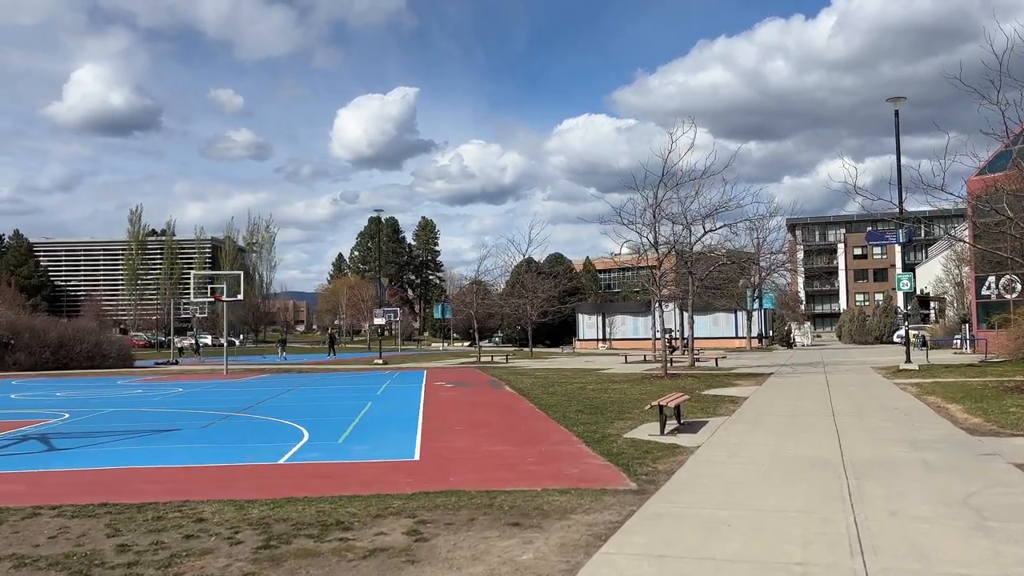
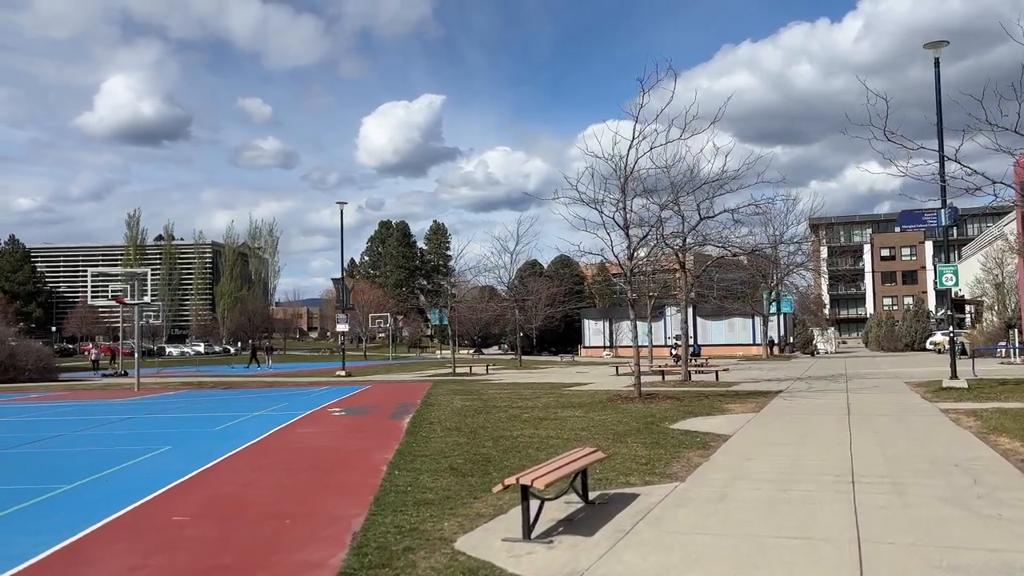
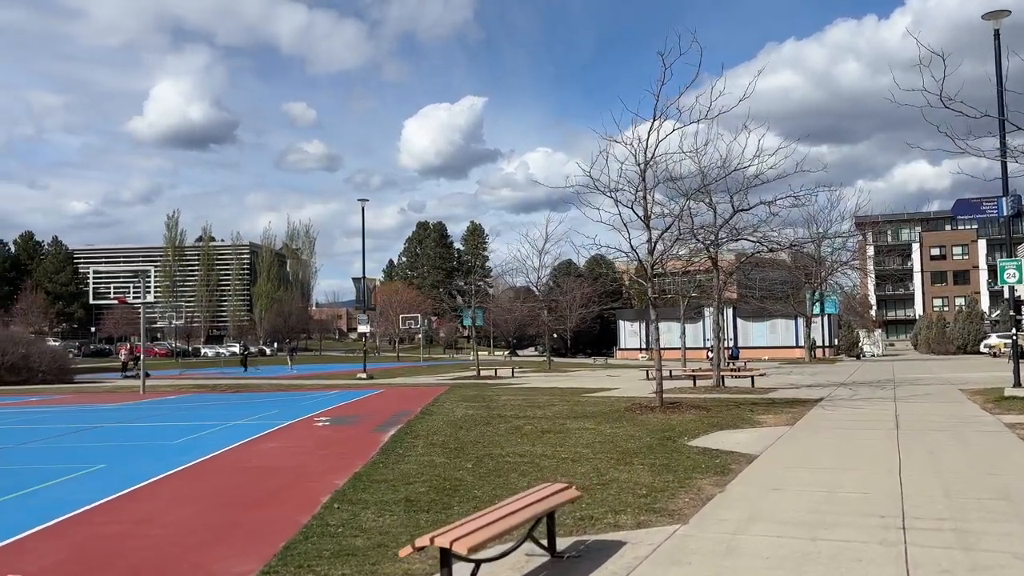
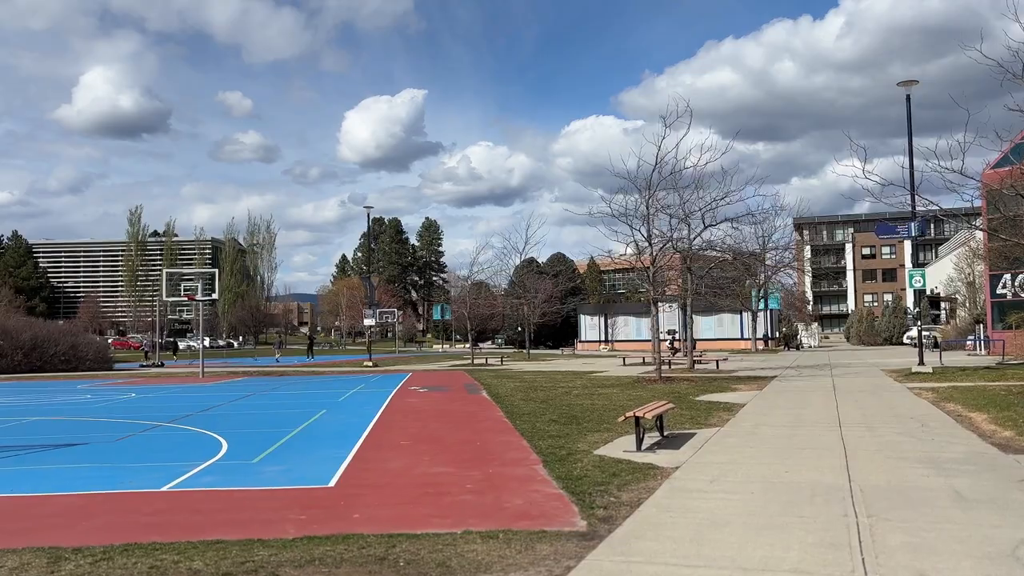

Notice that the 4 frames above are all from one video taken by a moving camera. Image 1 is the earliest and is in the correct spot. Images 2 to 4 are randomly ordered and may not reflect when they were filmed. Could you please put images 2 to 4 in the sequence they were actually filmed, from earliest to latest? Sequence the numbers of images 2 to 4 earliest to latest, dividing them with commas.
4, 2, 3
